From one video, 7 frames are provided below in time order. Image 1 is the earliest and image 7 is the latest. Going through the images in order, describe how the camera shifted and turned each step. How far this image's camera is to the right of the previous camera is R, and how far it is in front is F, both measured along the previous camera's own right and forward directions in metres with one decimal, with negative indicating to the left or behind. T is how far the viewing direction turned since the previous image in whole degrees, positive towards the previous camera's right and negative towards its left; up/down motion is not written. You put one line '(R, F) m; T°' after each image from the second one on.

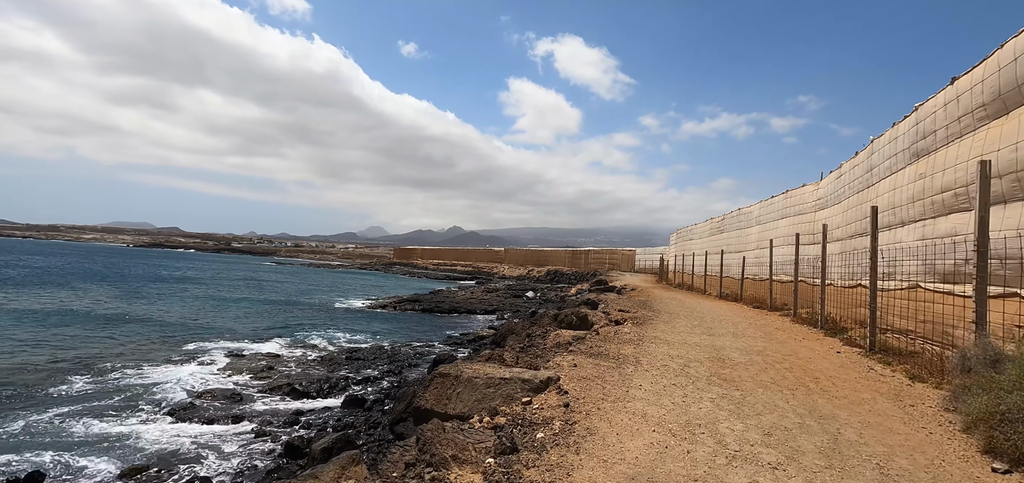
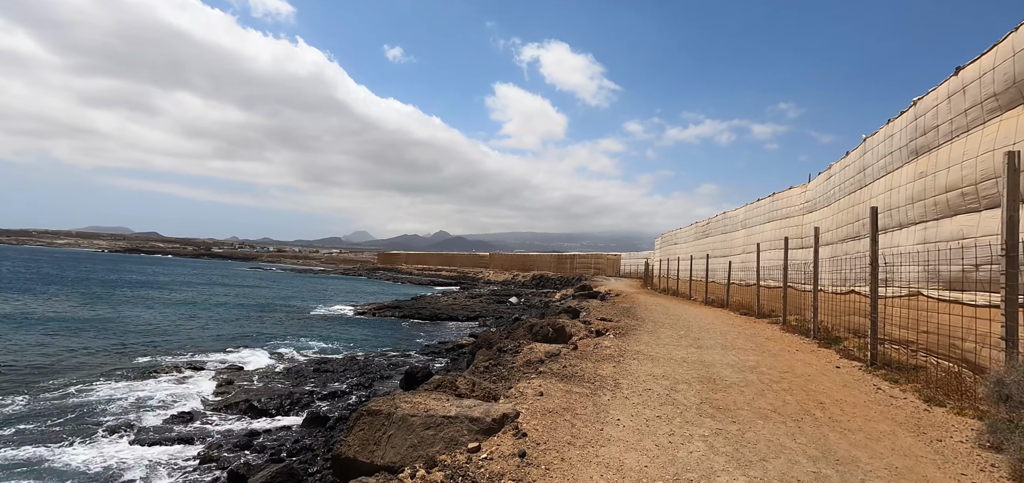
(+0.3, +0.8) m; +2°
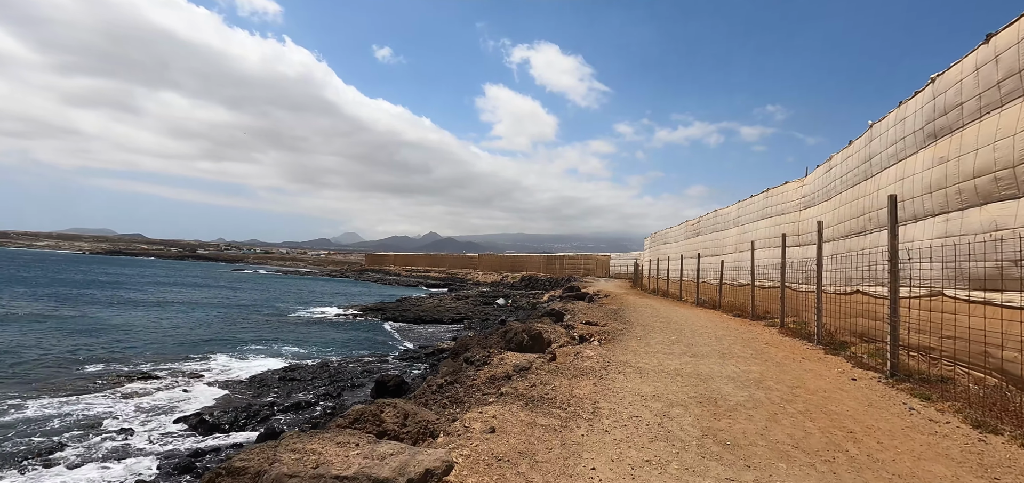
(+0.3, +1.0) m; +1°
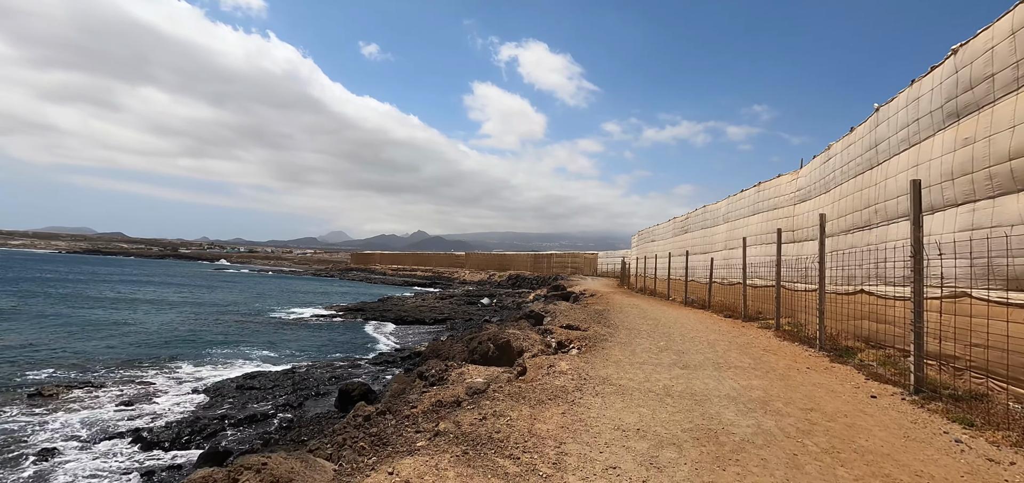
(+0.3, +1.0) m; +1°
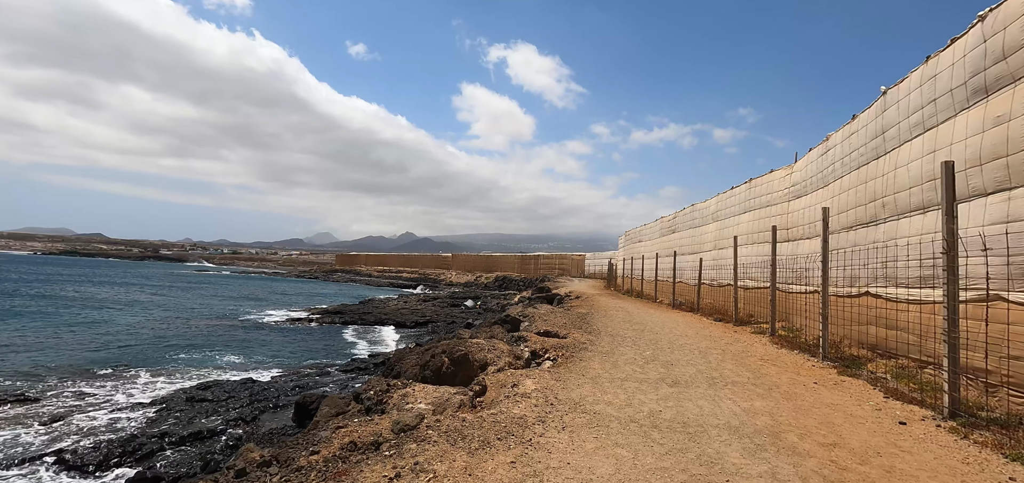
(+0.3, +0.9) m; +1°
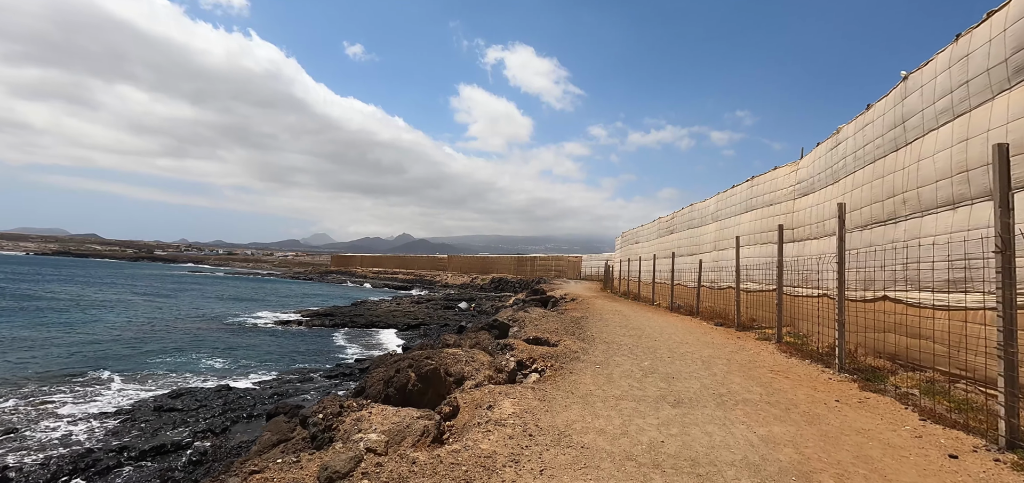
(+0.2, +0.7) m; 0°
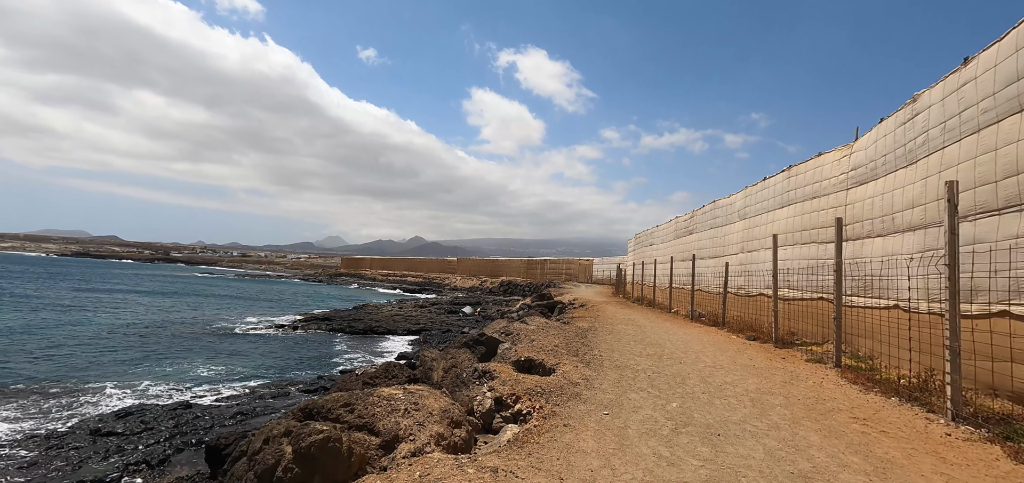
(+0.4, +1.8) m; -1°
